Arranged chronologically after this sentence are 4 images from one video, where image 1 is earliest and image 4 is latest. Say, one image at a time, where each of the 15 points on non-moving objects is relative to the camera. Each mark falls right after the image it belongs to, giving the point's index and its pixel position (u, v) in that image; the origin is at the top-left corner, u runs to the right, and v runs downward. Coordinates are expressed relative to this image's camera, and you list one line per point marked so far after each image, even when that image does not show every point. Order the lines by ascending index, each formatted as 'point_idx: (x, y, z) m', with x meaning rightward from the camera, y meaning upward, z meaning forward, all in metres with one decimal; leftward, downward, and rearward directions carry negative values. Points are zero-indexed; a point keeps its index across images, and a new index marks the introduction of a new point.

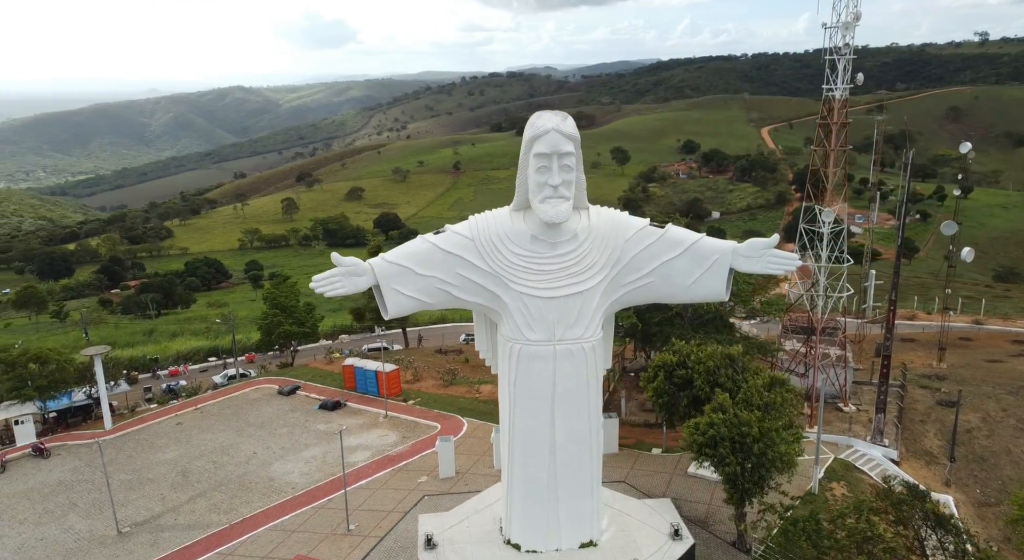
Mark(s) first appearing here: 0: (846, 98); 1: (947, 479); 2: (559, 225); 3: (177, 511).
0: (+8.7, +4.7, +16.6) m
1: (+11.1, -5.1, +16.2) m
2: (+0.7, +0.8, +9.4) m
3: (-9.6, -6.6, +18.2) m
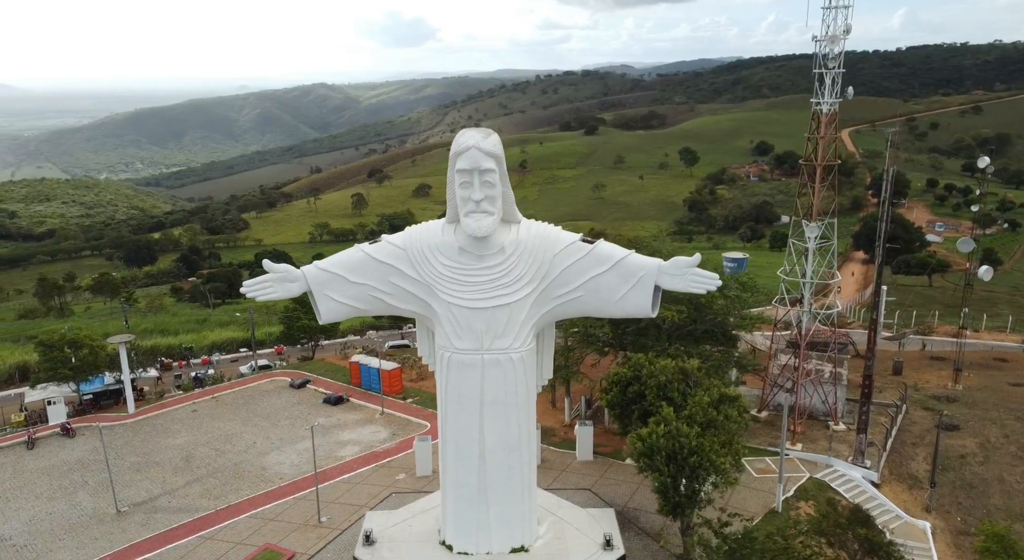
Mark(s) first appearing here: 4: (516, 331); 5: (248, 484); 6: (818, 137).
0: (+8.2, +4.3, +16.3) m
1: (+10.3, -5.6, +15.7) m
2: (-0.4, +0.6, +9.6) m
3: (-10.3, -6.5, +19.2) m
4: (+0.1, -0.8, +10.0) m
5: (-8.0, -6.1, +19.1) m
6: (+8.0, +3.7, +16.6) m
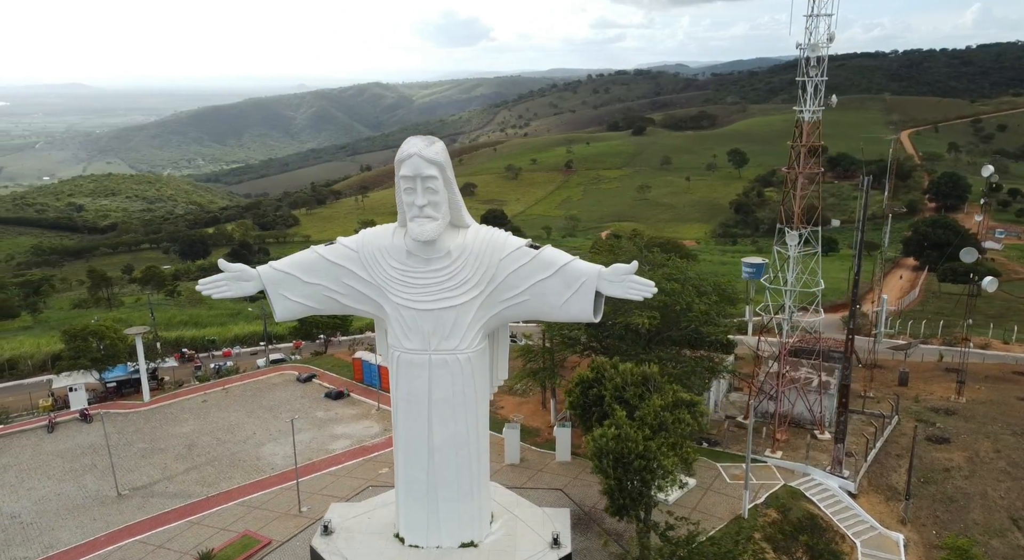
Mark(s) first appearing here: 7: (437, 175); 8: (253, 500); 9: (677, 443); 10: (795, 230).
0: (+7.7, +4.1, +16.2) m
1: (+9.6, -5.8, +15.6) m
2: (-1.3, +0.6, +10.0) m
3: (-10.8, -6.3, +20.1) m
4: (-0.8, -0.9, +10.3) m
5: (-8.5, -6.0, +19.8) m
6: (+7.5, +3.5, +16.5) m
7: (-1.1, +1.6, +9.5) m
8: (-7.1, -6.0, +17.4) m
9: (+3.1, -3.0, +11.6) m
10: (+7.6, +1.3, +17.0) m
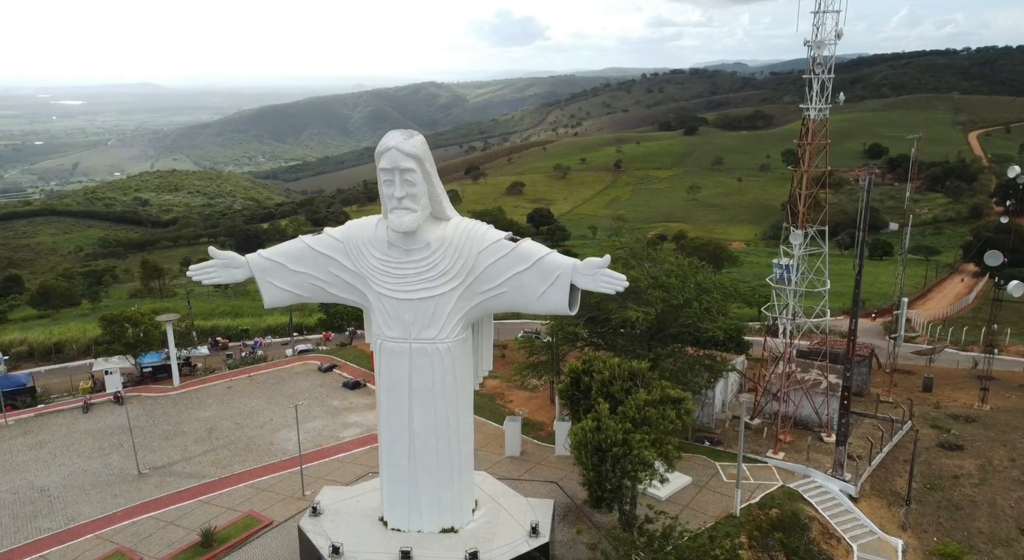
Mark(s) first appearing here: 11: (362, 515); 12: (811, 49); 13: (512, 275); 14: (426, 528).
0: (+7.8, +4.1, +16.0) m
1: (+9.4, -5.8, +15.2) m
2: (-1.6, +0.7, +10.3) m
3: (-10.6, -6.0, +20.9) m
4: (-1.2, -0.7, +10.6) m
5: (-8.4, -5.7, +20.6) m
6: (+7.6, +3.5, +16.3) m
7: (-1.5, +1.7, +9.8) m
8: (-7.2, -5.7, +18.0) m
9: (+2.8, -2.9, +11.7) m
10: (+7.6, +1.3, +16.8) m
11: (-2.9, -4.5, +12.2) m
12: (+7.5, +5.8, +15.7) m
13: (0.0, +0.1, +10.4) m
14: (-1.6, -4.5, +11.5) m
